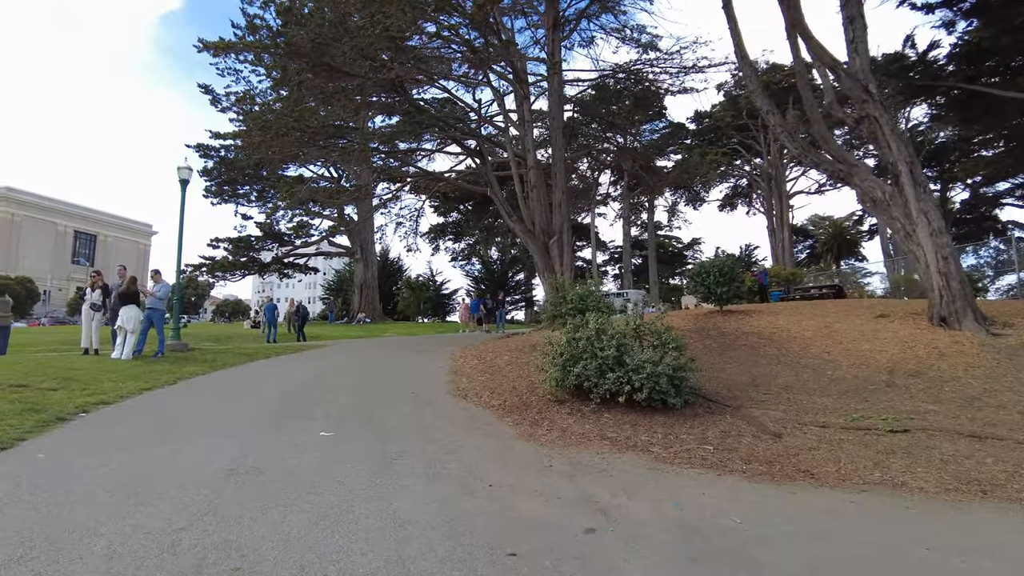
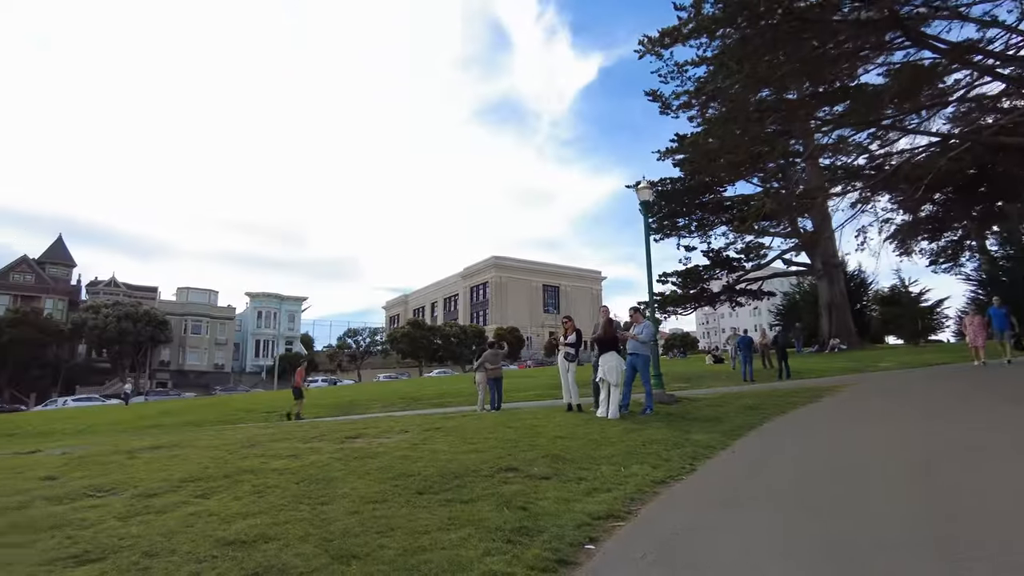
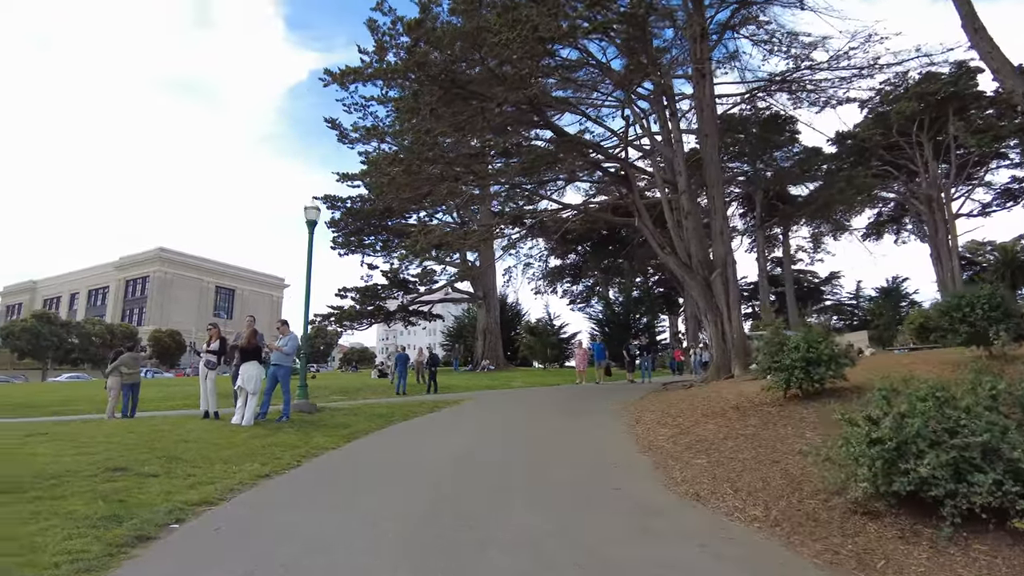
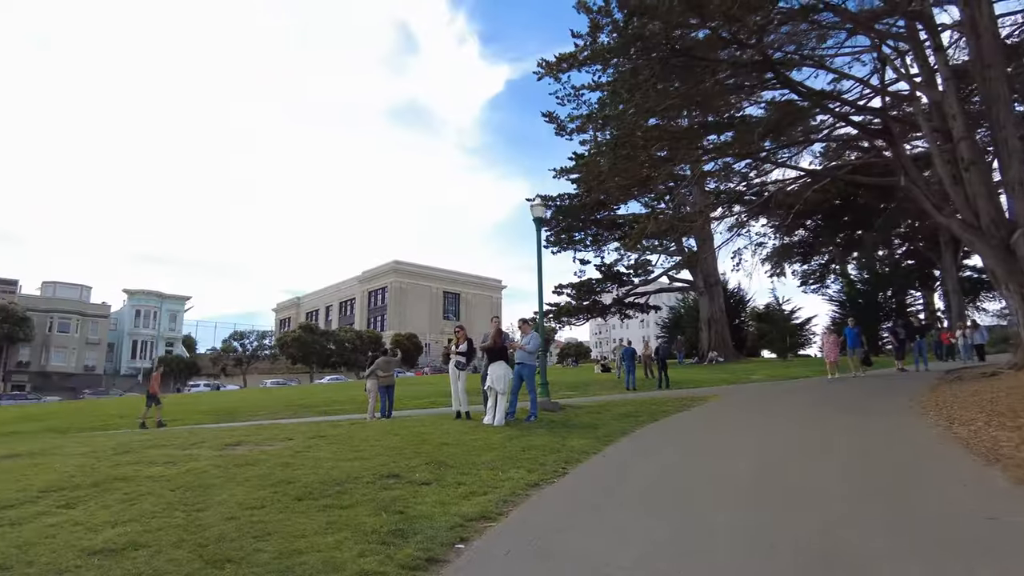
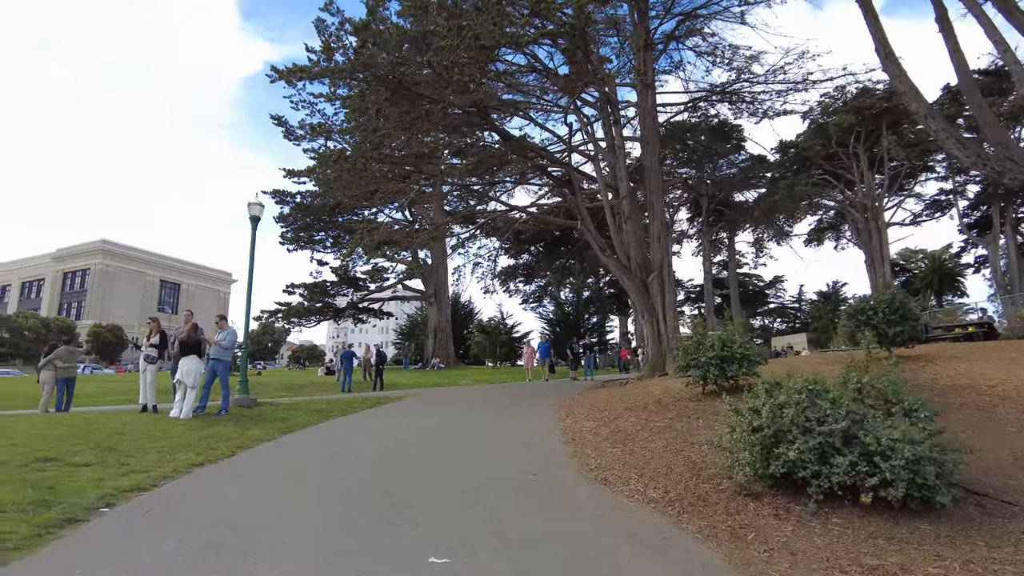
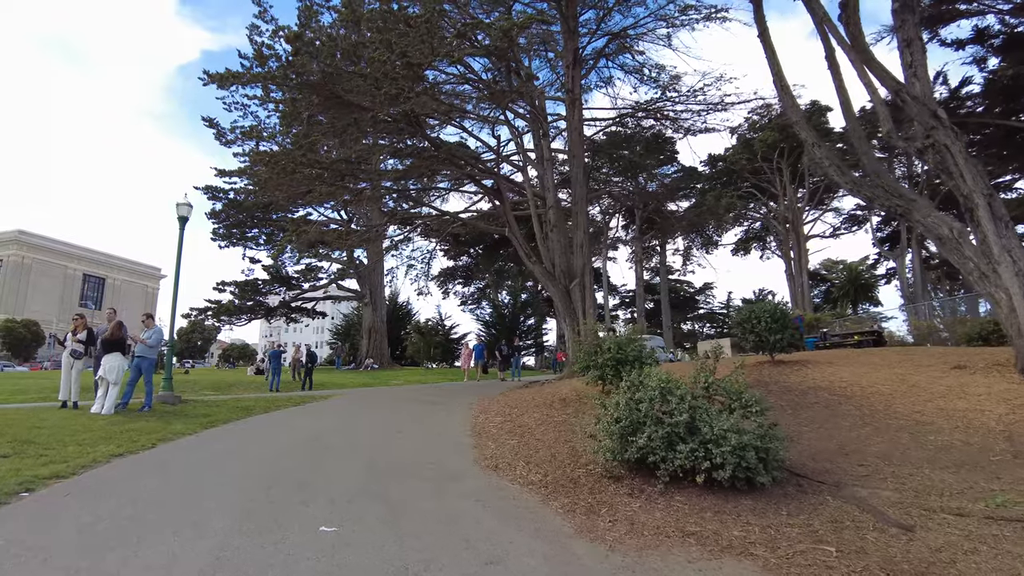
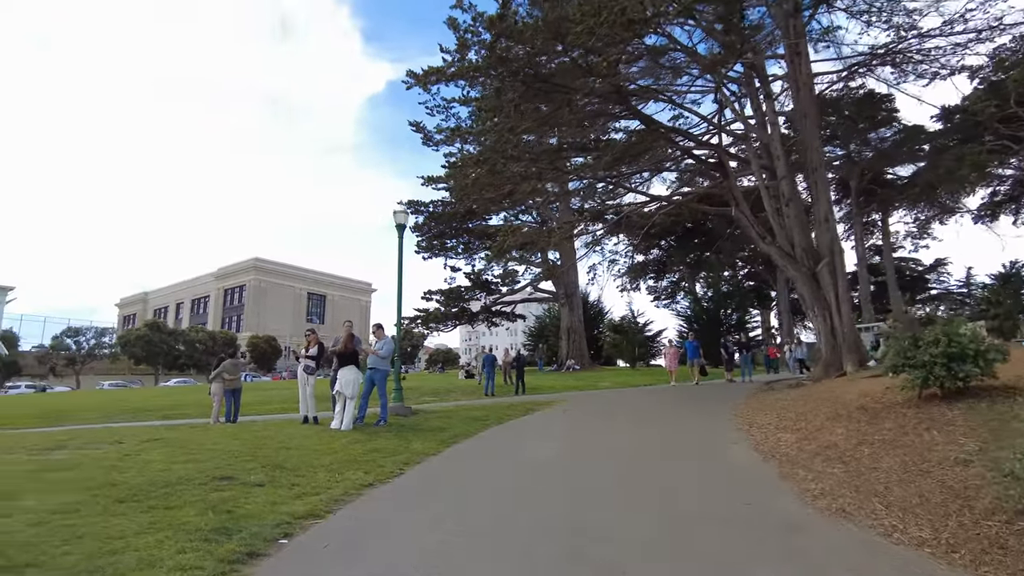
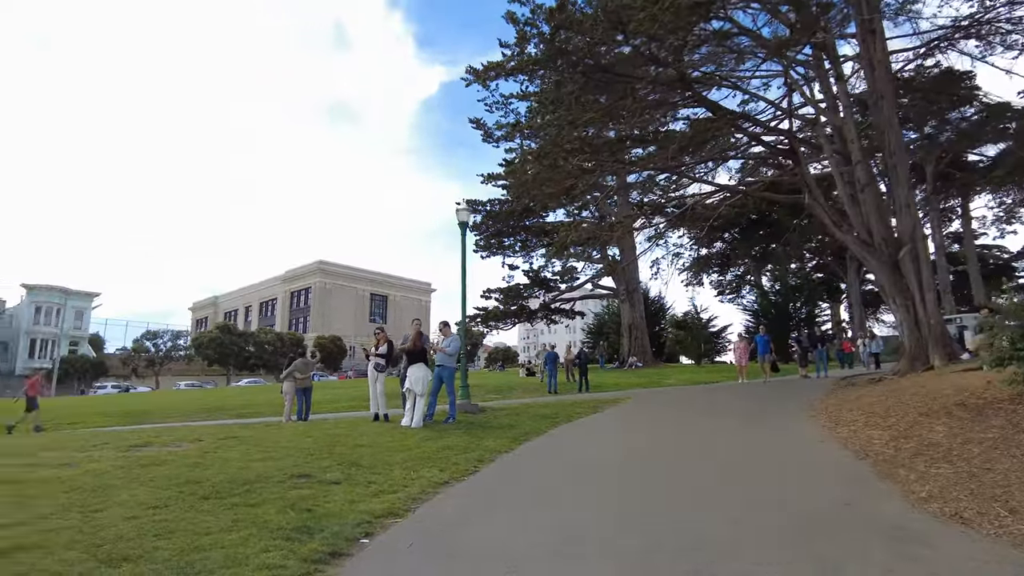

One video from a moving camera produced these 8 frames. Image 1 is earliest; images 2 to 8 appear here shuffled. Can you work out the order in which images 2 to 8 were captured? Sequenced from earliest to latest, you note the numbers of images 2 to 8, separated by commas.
6, 5, 3, 7, 8, 4, 2
